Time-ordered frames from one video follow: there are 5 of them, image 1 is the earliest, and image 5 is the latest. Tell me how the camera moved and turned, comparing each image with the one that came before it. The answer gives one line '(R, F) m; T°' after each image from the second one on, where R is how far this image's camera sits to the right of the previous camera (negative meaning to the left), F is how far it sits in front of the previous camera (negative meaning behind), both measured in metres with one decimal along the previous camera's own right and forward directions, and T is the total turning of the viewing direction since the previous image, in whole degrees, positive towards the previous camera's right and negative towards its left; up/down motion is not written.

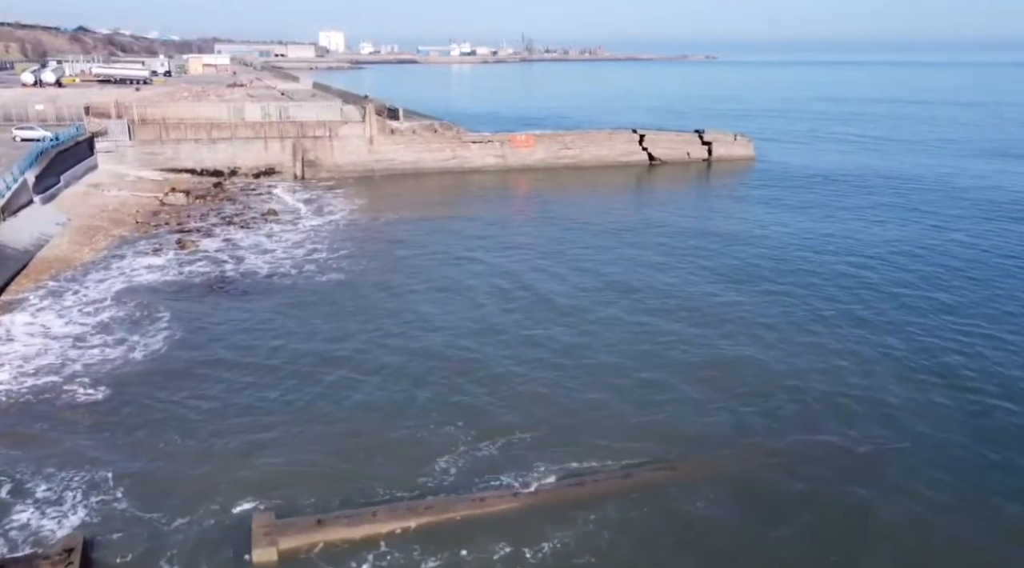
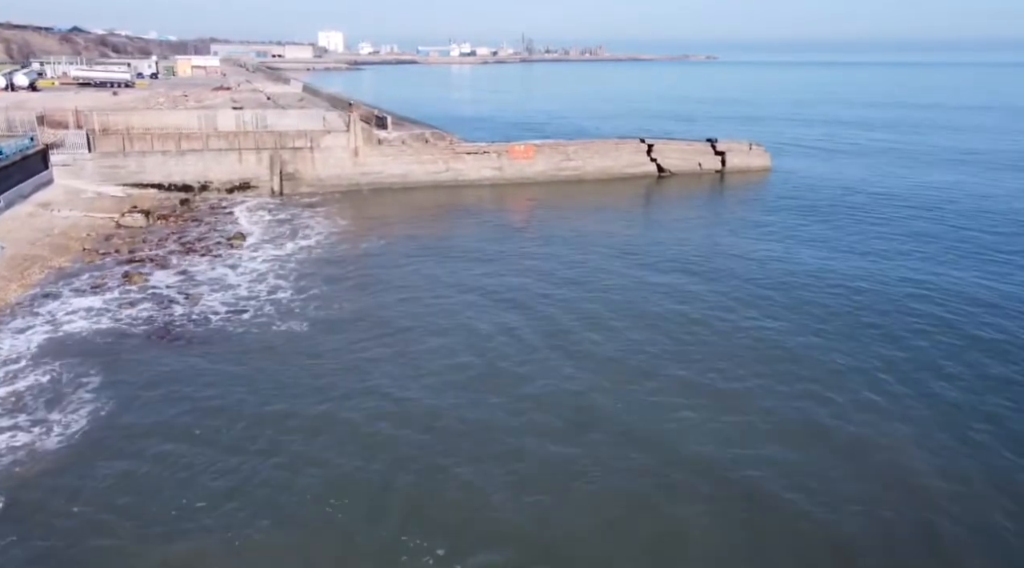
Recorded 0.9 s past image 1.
(+0.1, +3.0) m; 0°
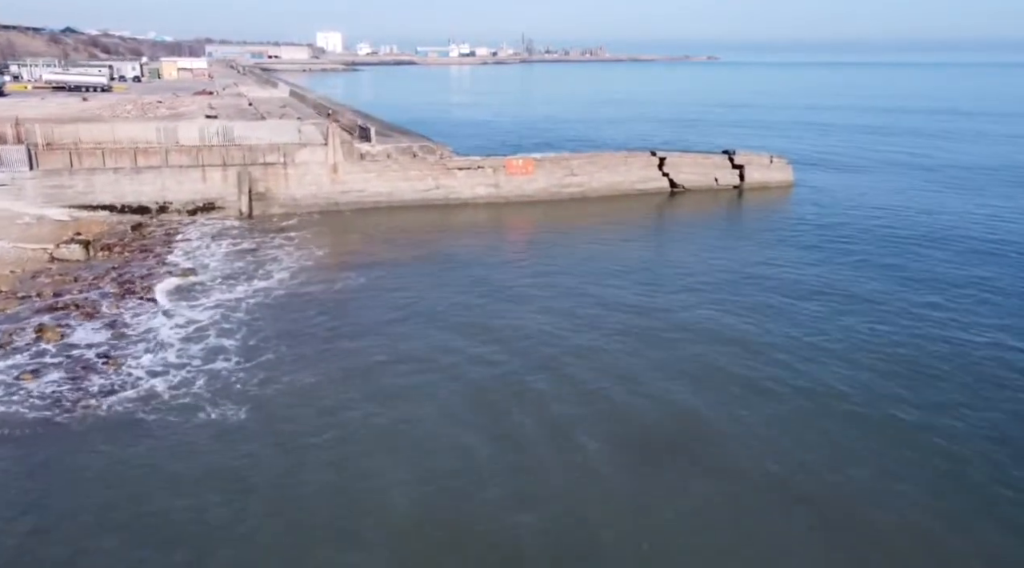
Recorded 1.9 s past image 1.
(+0.1, +3.4) m; 0°
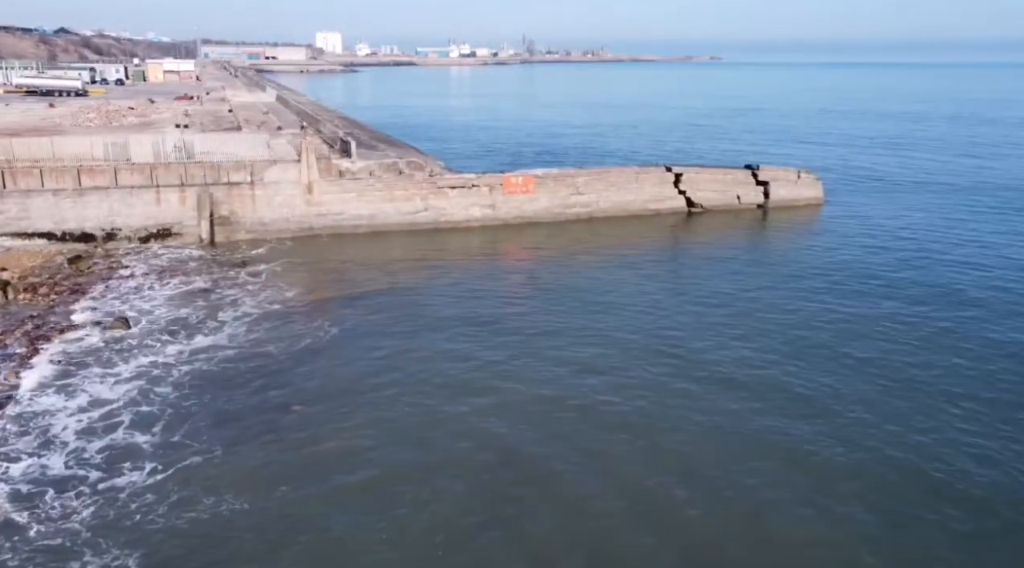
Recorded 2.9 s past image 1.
(+0.1, +3.5) m; 0°
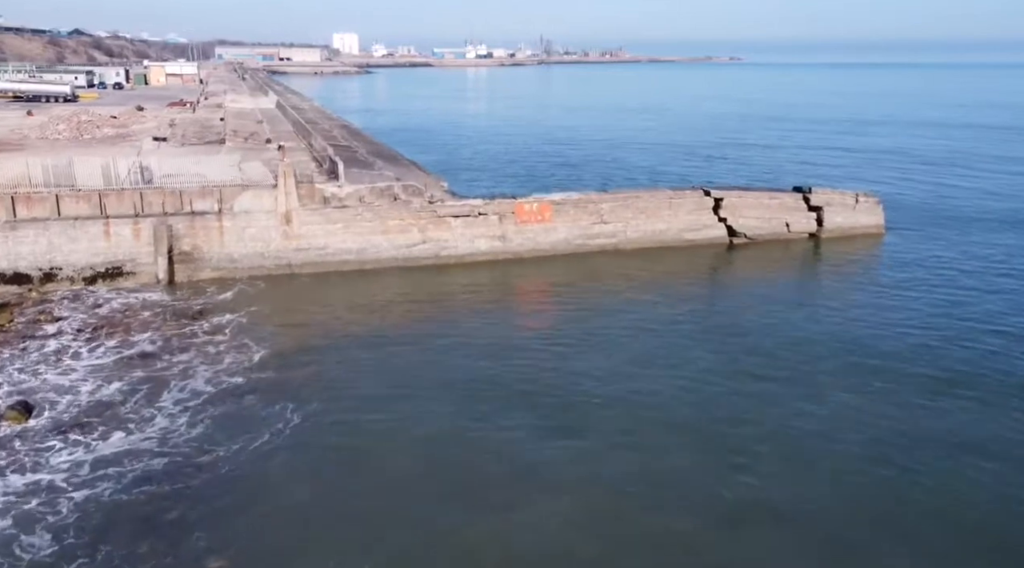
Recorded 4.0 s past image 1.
(+0.1, +3.9) m; -1°
